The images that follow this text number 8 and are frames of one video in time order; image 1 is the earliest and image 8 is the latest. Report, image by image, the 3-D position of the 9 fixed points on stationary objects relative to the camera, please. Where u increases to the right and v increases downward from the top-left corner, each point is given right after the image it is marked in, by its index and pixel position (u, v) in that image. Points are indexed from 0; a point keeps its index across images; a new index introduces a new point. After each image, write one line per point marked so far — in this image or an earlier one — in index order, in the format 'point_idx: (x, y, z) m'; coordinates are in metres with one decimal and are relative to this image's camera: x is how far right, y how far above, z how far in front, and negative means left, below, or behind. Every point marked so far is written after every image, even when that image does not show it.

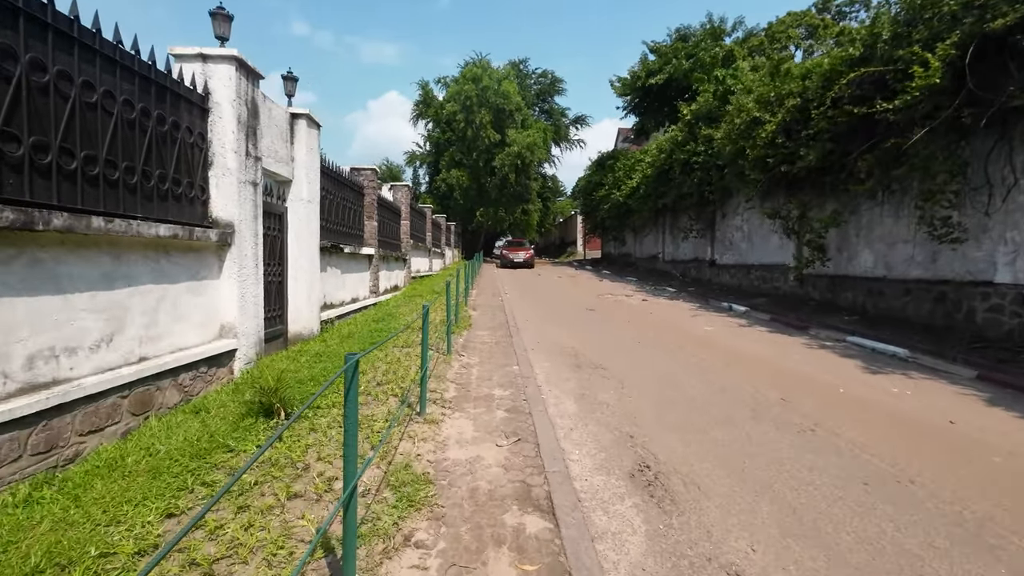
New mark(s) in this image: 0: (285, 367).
0: (-2.9, -1.0, +6.1) m
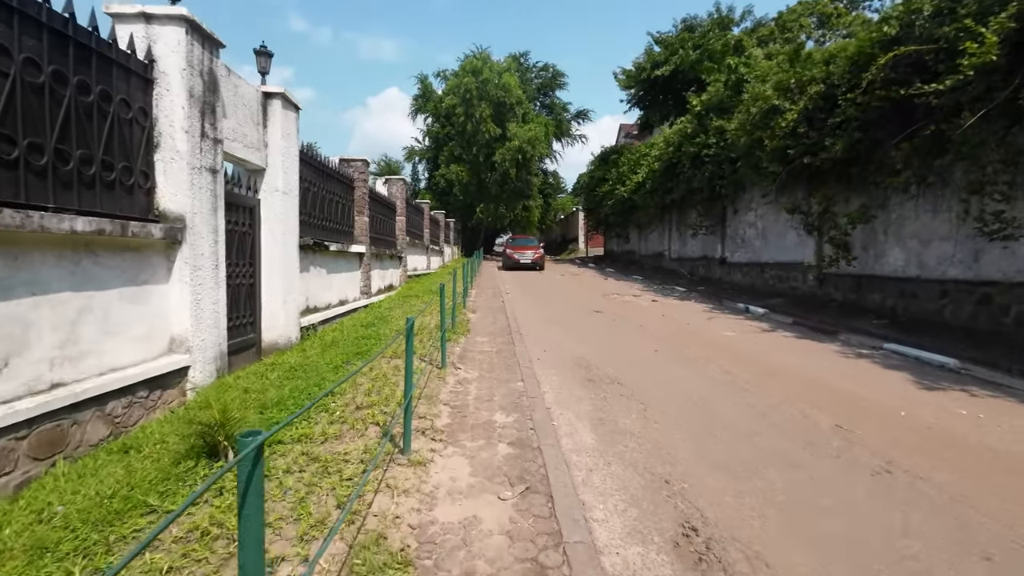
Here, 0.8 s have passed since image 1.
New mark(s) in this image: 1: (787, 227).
0: (-2.8, -1.1, +5.2) m
1: (+8.8, +1.9, +15.5) m
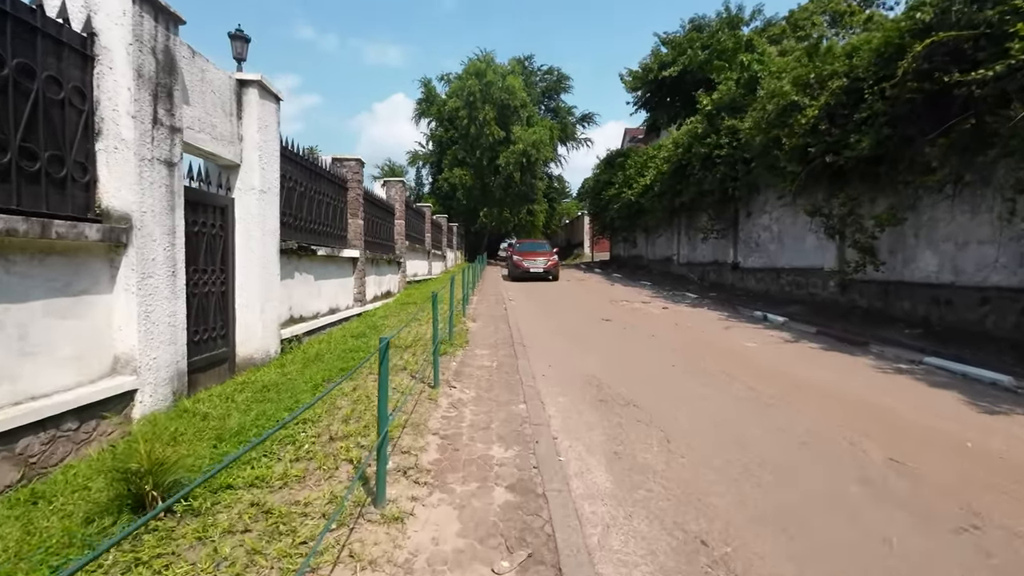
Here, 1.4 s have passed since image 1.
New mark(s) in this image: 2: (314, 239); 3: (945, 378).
0: (-2.8, -1.2, +4.5) m
1: (+8.9, +1.7, +14.7) m
2: (-3.6, +0.9, +8.8) m
3: (+6.3, -1.3, +7.0) m
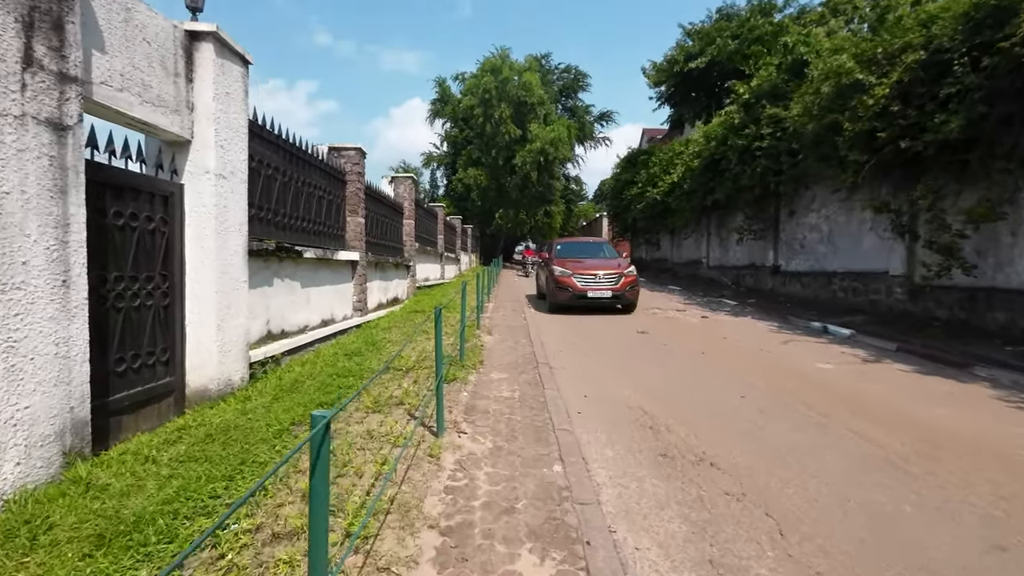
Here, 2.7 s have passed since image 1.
0: (-2.6, -1.3, +3.1) m
1: (+9.4, +1.6, +13.0) m
2: (-3.2, +0.7, +7.4) m
3: (+6.6, -1.4, +5.4) m
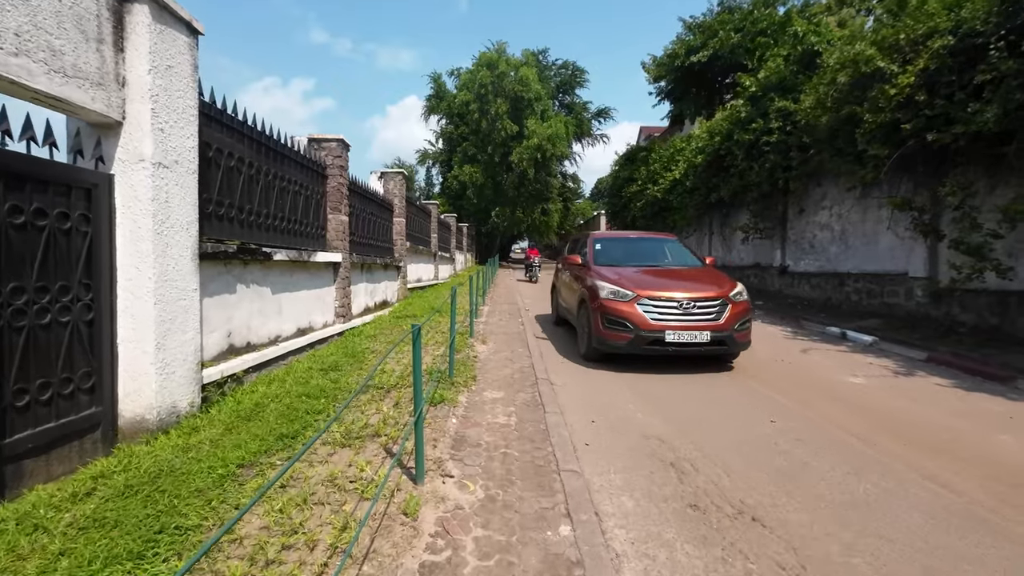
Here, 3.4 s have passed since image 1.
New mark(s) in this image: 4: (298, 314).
0: (-2.6, -1.4, +2.3) m
1: (+9.3, +1.5, +12.3) m
2: (-3.3, +0.7, +6.6) m
3: (+6.5, -1.5, +4.6) m
4: (-3.2, -0.4, +7.3) m
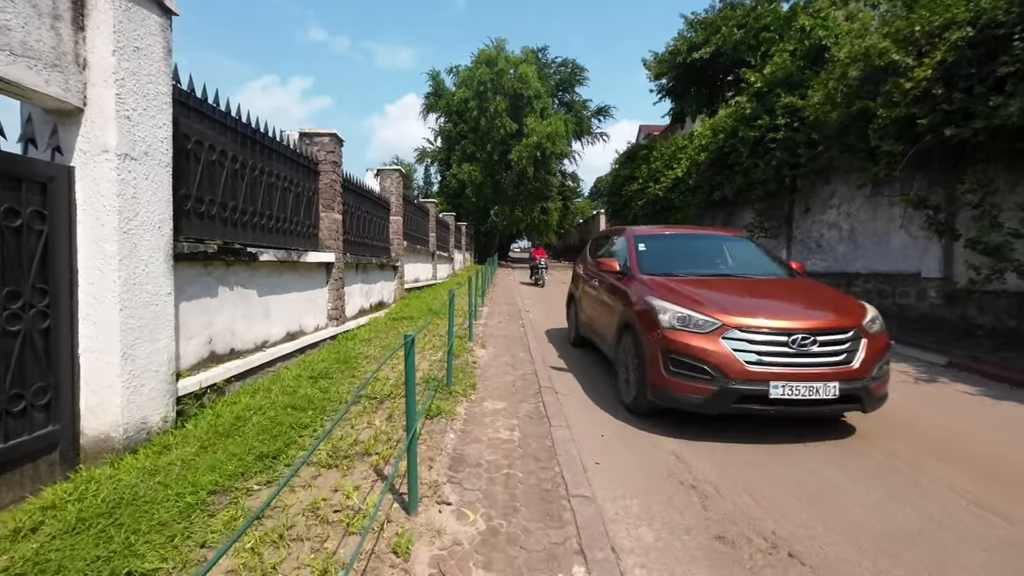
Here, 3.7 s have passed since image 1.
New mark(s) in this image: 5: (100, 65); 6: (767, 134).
0: (-2.6, -1.4, +2.0) m
1: (+9.3, +1.5, +11.9) m
2: (-3.3, +0.6, +6.2) m
3: (+6.6, -1.6, +4.3) m
4: (-3.2, -0.4, +6.9) m
5: (-3.0, +1.6, +3.6) m
6: (+7.9, +4.7, +15.0) m
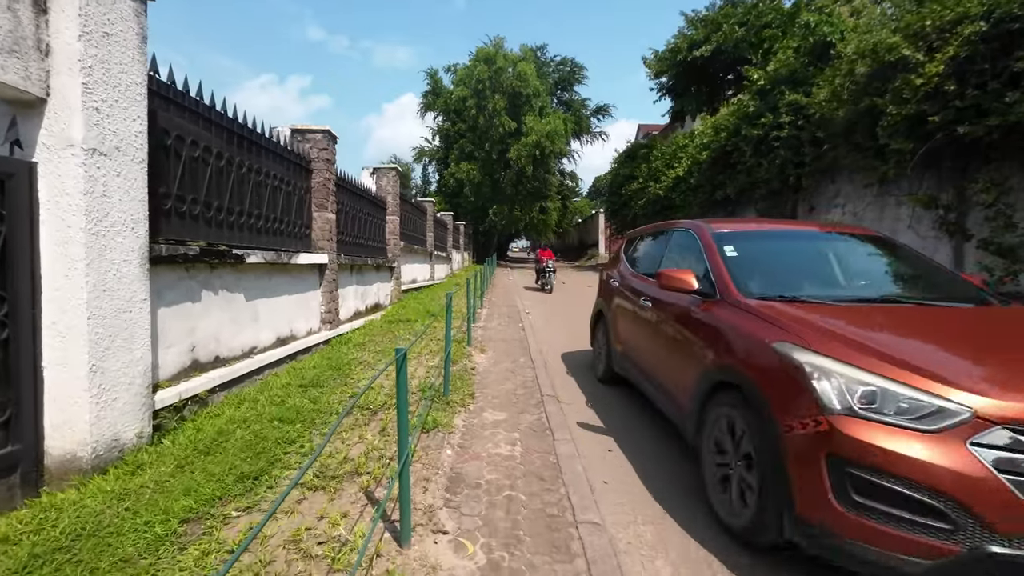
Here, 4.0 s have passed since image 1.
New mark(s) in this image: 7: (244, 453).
0: (-2.6, -1.4, +1.7) m
1: (+9.3, +1.5, +11.7) m
2: (-3.3, +0.6, +5.9) m
3: (+6.6, -1.6, +4.0) m
4: (-3.2, -0.5, +6.6) m
5: (-3.0, +1.6, +3.3) m
6: (+7.9, +4.7, +14.7) m
7: (-2.1, -1.3, +3.9) m
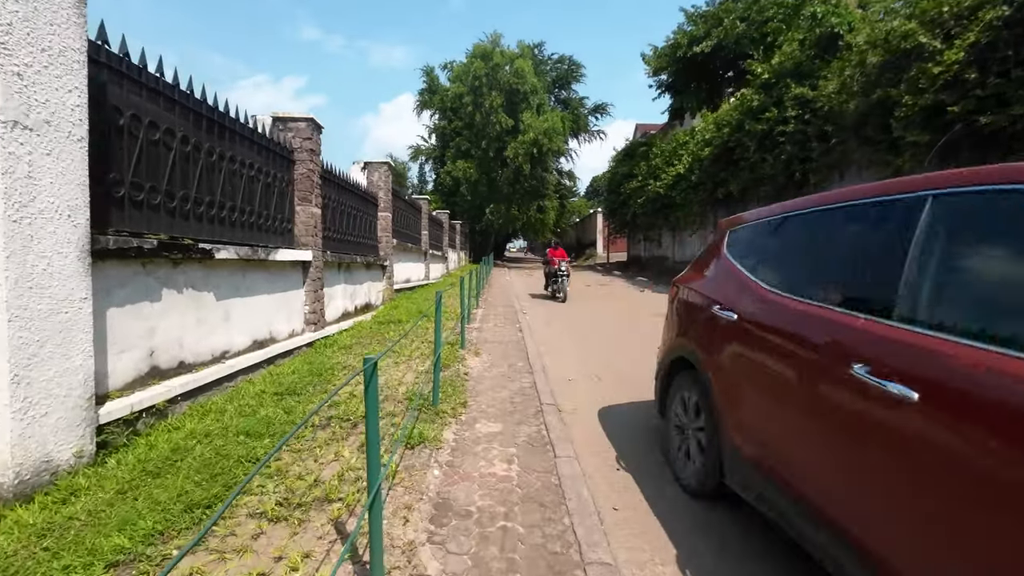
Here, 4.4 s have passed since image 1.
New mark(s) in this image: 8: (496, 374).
0: (-2.6, -1.4, +1.2) m
1: (+9.2, +1.5, +11.2) m
2: (-3.3, +0.6, +5.4) m
3: (+6.5, -1.6, +3.6) m
4: (-3.2, -0.4, +6.1) m
5: (-3.0, +1.6, +2.8) m
6: (+7.8, +4.7, +14.3) m
7: (-2.2, -1.3, +3.3) m
8: (-0.2, -1.1, +6.3) m
